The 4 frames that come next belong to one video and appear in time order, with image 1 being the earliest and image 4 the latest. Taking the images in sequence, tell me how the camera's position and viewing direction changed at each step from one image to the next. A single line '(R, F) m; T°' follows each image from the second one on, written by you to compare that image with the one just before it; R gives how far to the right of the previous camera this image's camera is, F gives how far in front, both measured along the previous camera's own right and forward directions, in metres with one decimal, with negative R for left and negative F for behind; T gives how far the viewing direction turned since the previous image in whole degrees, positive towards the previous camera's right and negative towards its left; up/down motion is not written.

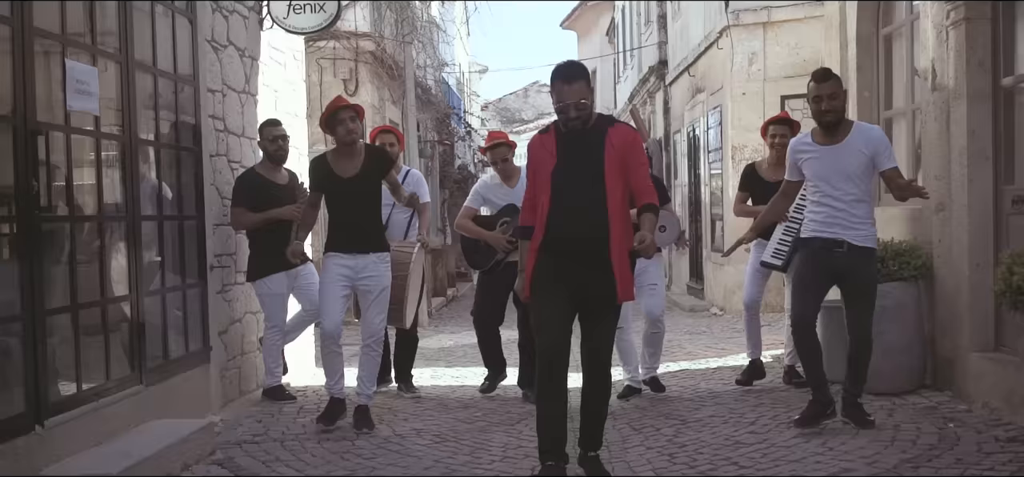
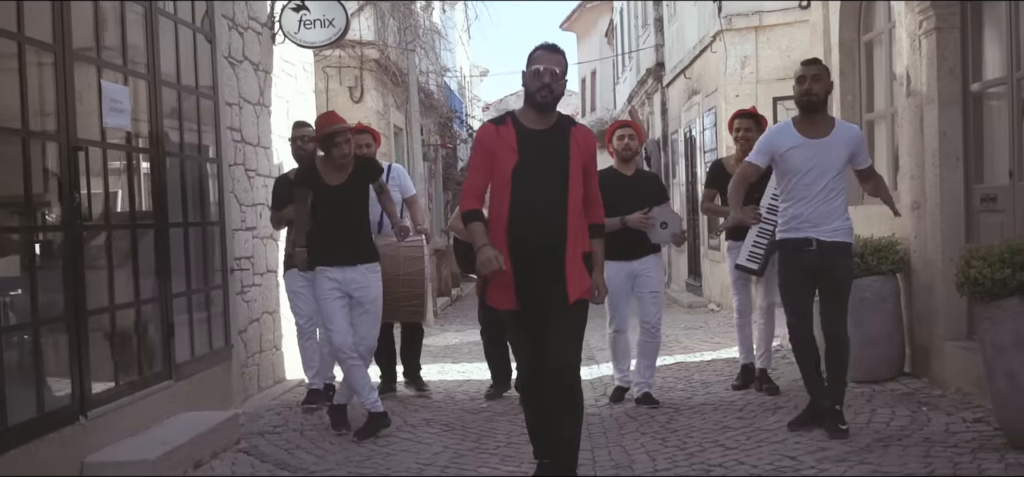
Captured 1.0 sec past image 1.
(0.0, -0.4) m; 0°
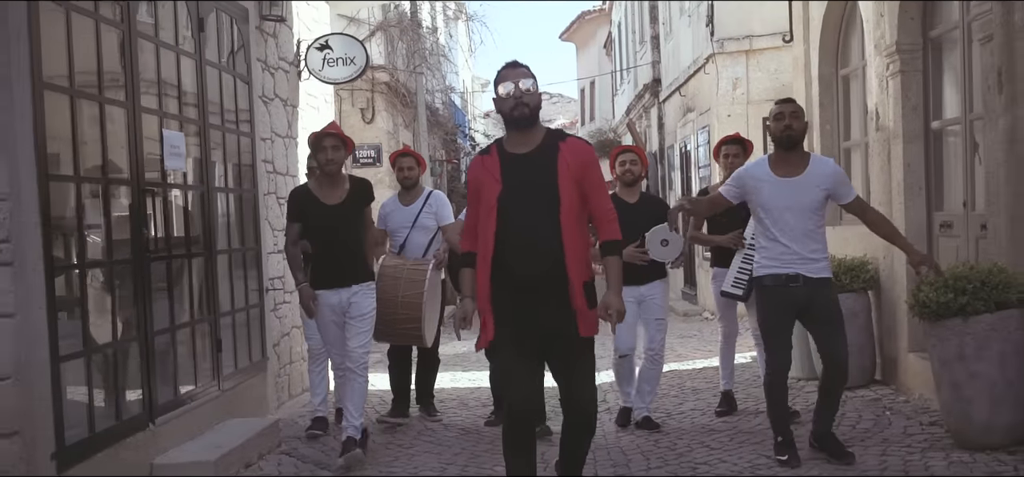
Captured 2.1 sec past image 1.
(-0.1, -0.7) m; 0°
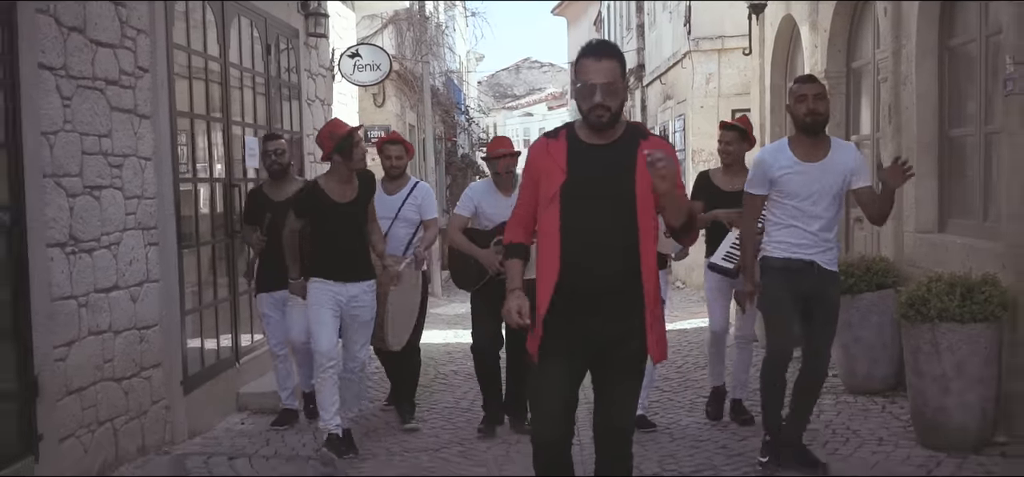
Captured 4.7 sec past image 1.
(-0.1, -1.6) m; +1°
